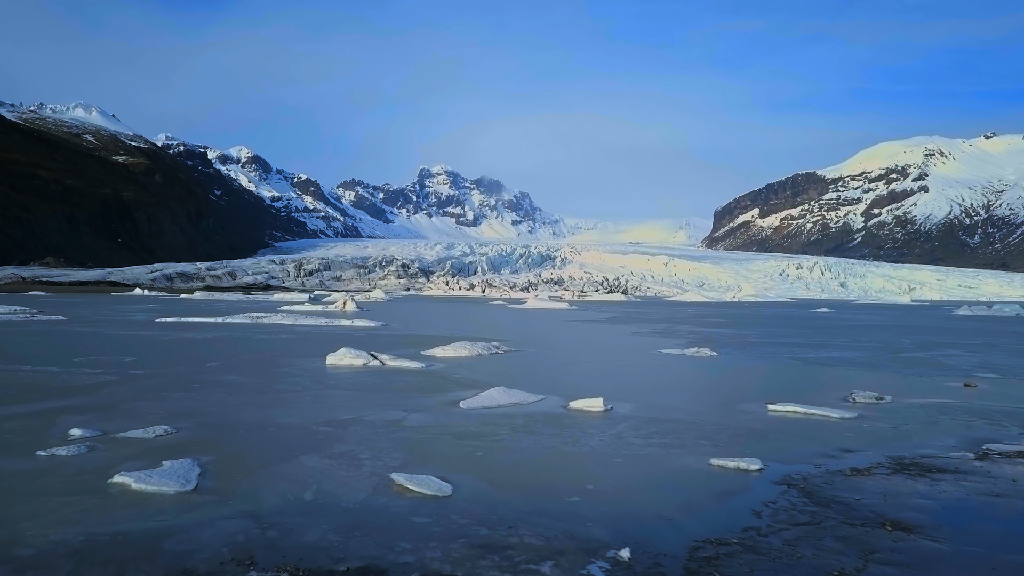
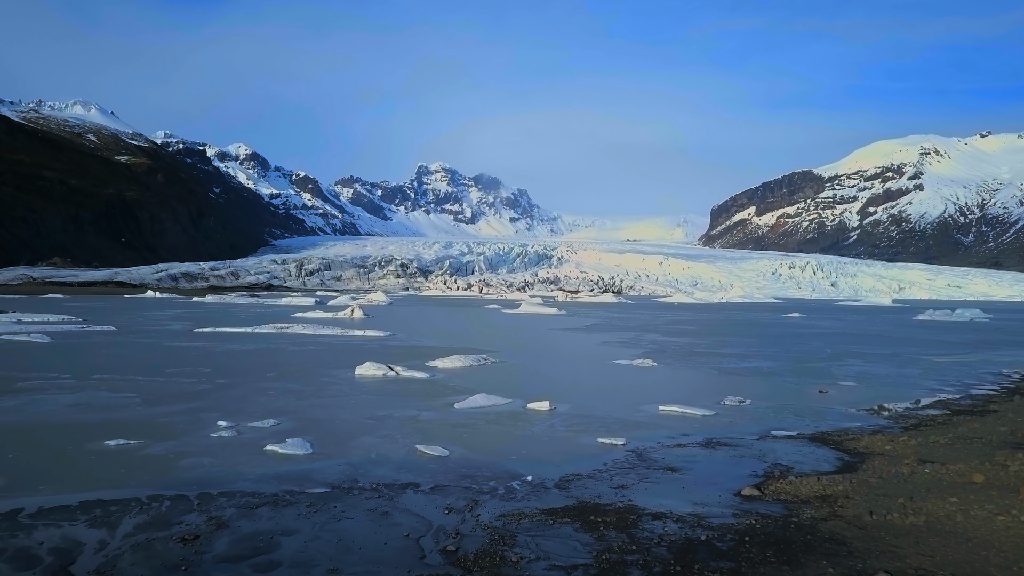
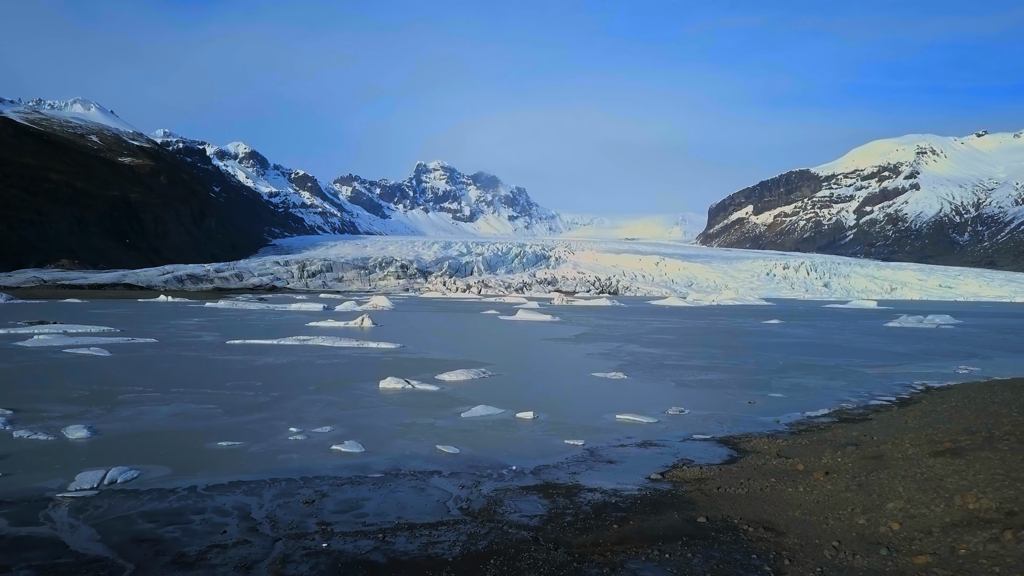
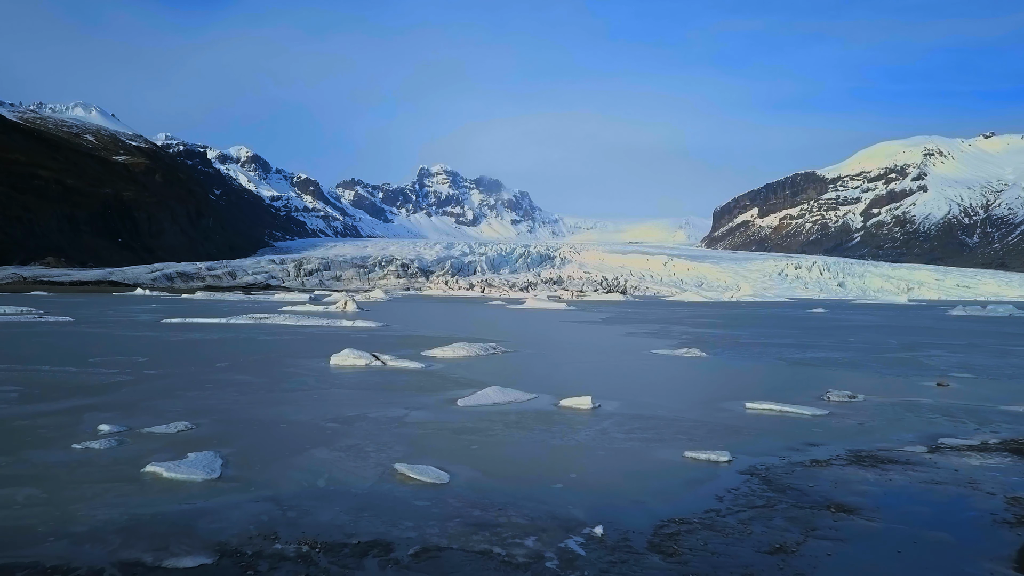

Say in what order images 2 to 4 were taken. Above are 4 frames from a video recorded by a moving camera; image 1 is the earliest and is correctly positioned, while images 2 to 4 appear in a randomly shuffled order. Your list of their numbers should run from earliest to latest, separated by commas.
4, 2, 3
